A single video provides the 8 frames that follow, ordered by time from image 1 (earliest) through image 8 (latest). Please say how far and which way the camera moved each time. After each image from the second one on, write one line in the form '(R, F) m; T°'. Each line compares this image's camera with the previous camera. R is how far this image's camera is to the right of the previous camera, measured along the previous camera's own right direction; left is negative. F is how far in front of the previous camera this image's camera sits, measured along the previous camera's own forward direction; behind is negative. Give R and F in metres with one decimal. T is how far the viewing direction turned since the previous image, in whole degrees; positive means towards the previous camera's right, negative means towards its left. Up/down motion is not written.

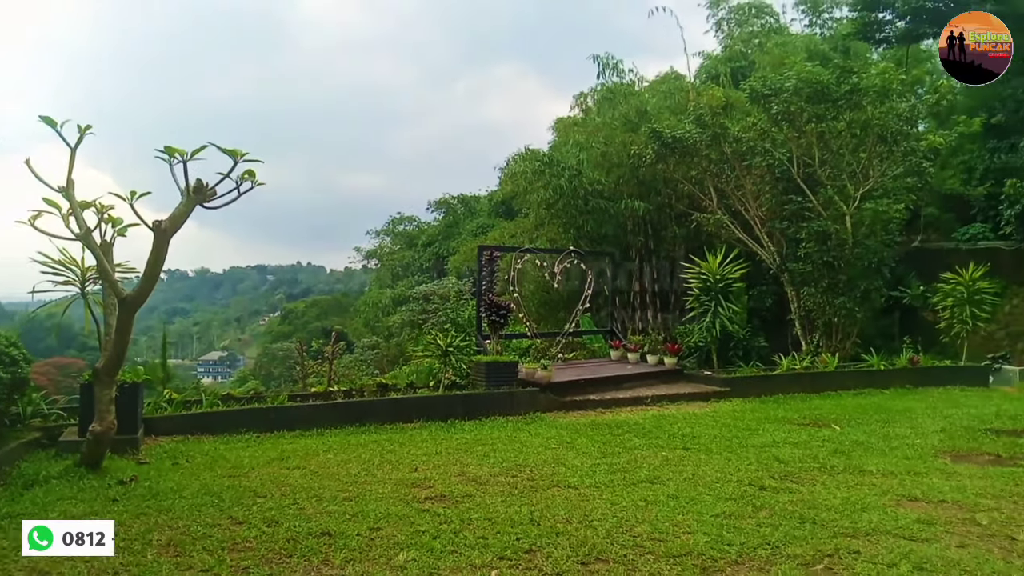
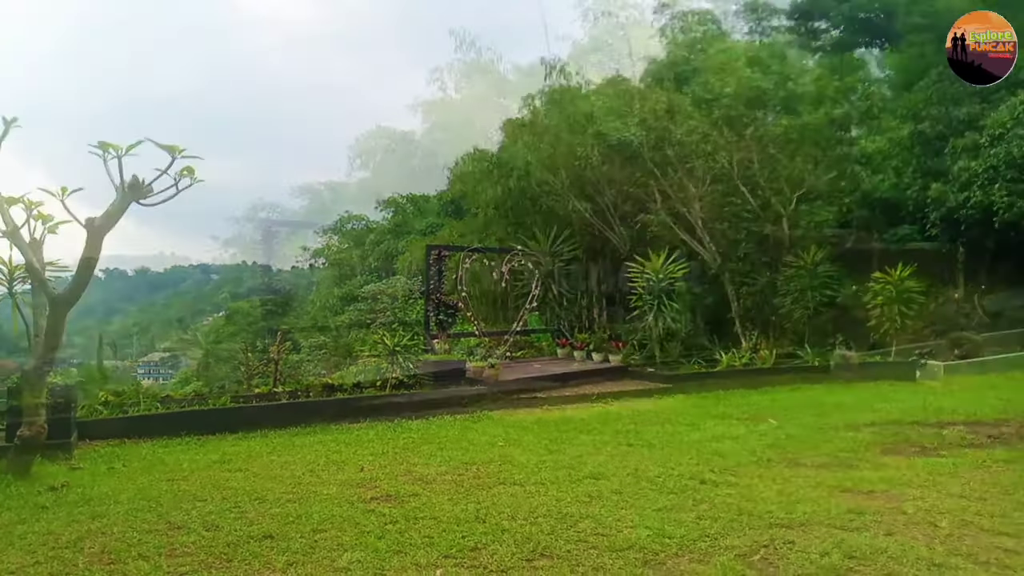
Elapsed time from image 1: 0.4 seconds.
(-0.7, -1.1) m; +4°
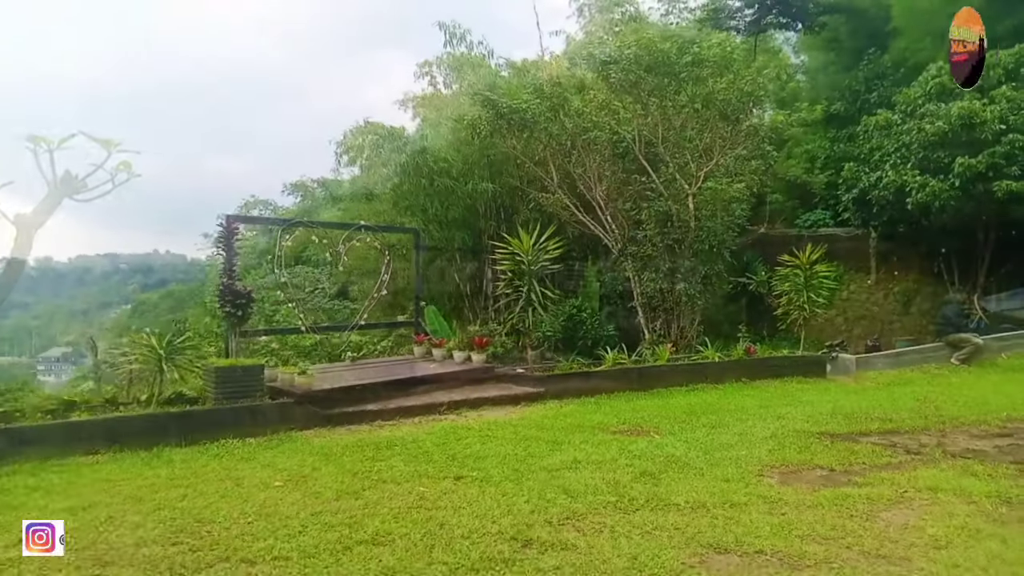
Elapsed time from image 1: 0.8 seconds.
(+0.6, +1.0) m; +5°
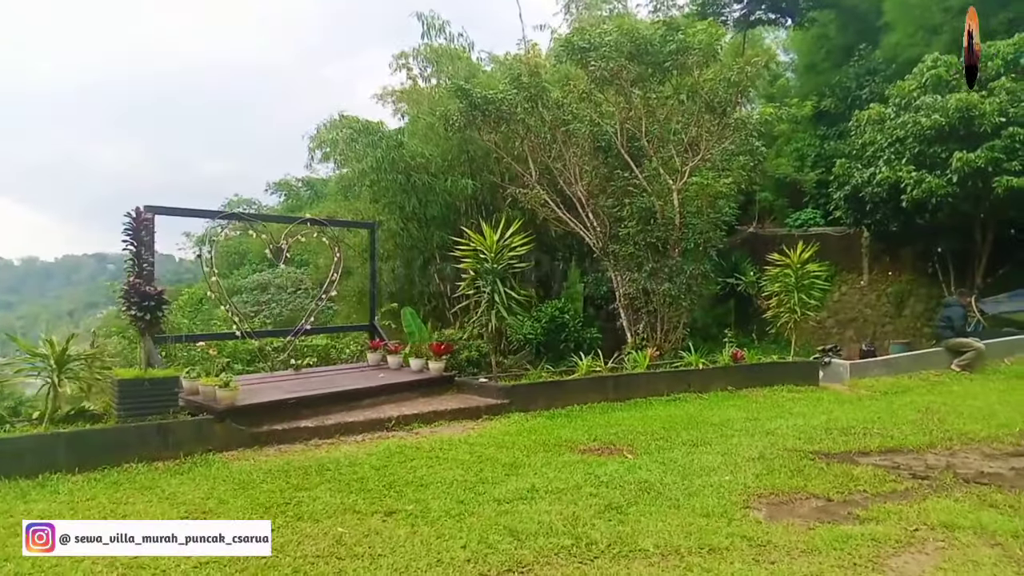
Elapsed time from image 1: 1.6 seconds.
(+0.2, +0.4) m; +1°
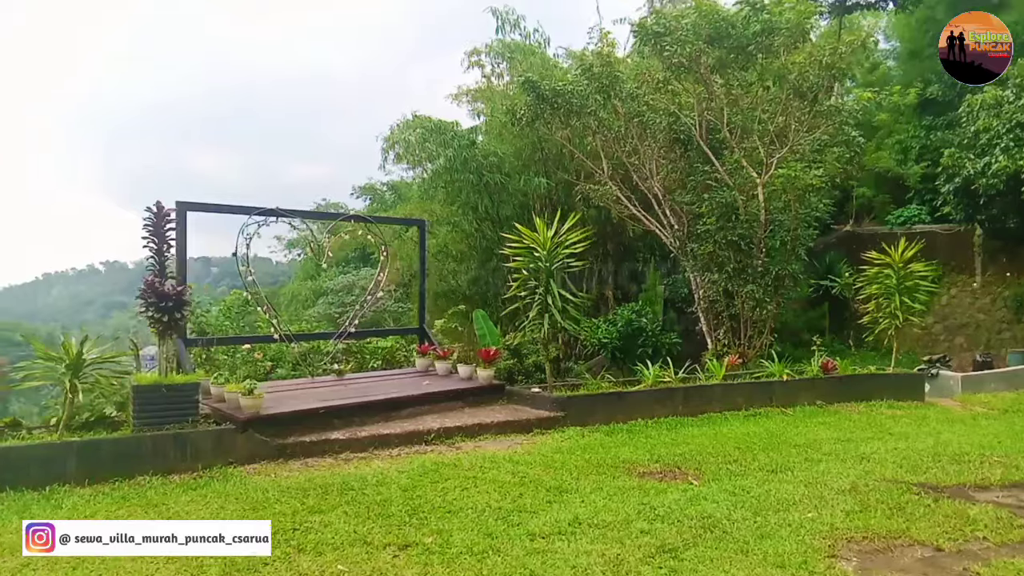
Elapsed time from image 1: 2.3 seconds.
(+0.1, +0.4) m; -7°
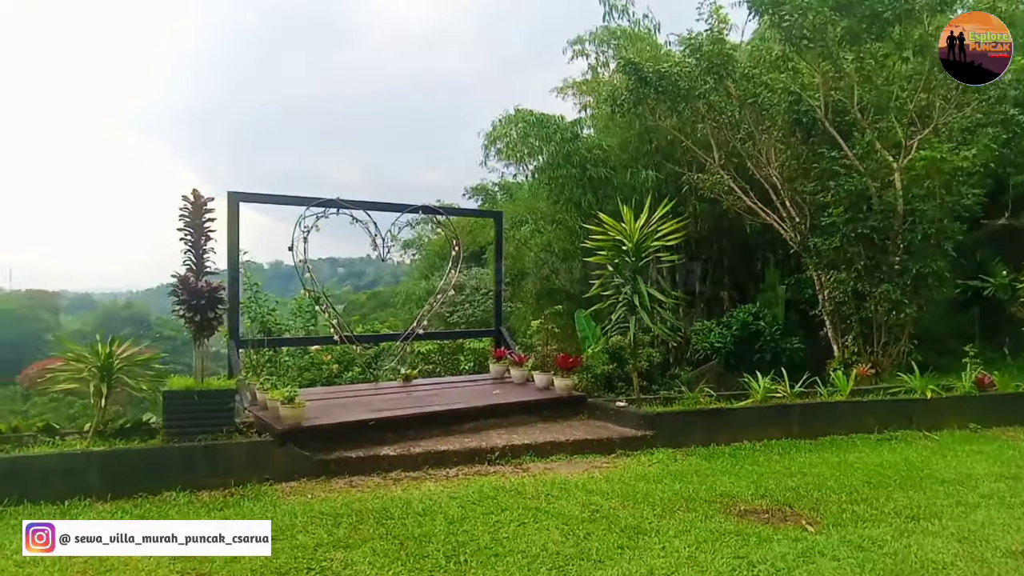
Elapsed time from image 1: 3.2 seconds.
(+0.1, +0.5) m; -9°
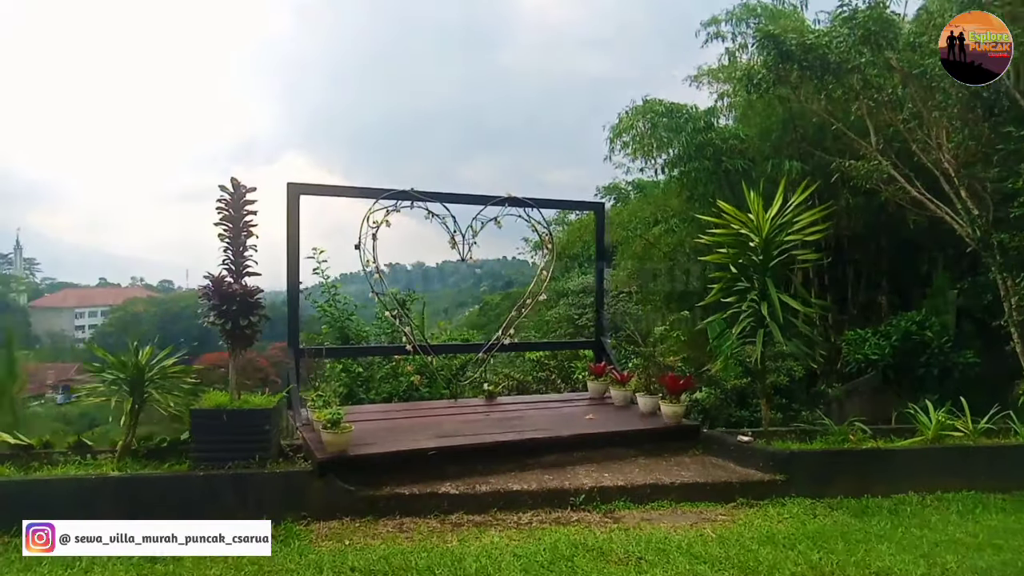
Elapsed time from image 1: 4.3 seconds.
(+0.1, +0.5) m; -10°
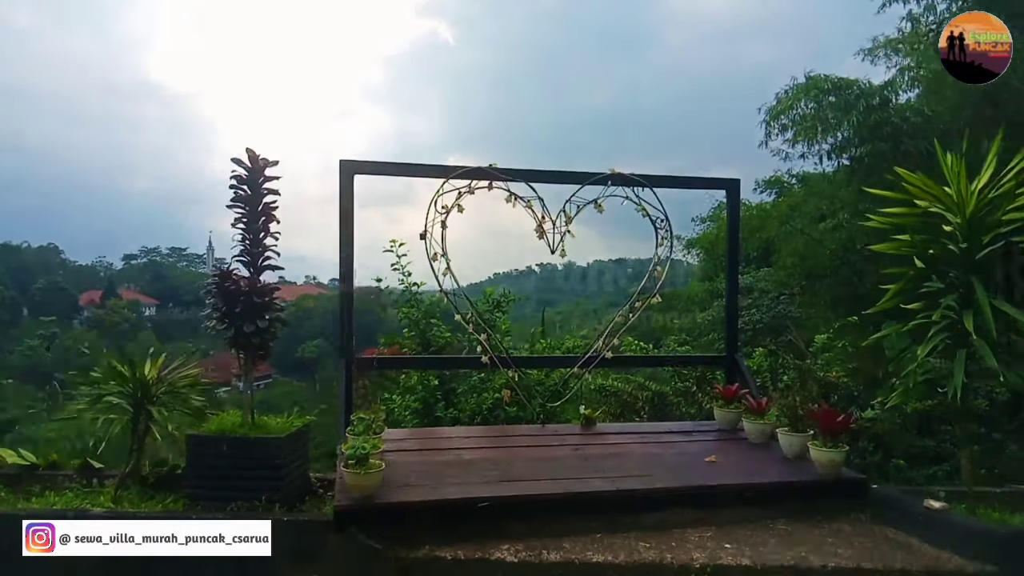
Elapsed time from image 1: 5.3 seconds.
(+0.2, +0.6) m; -12°
